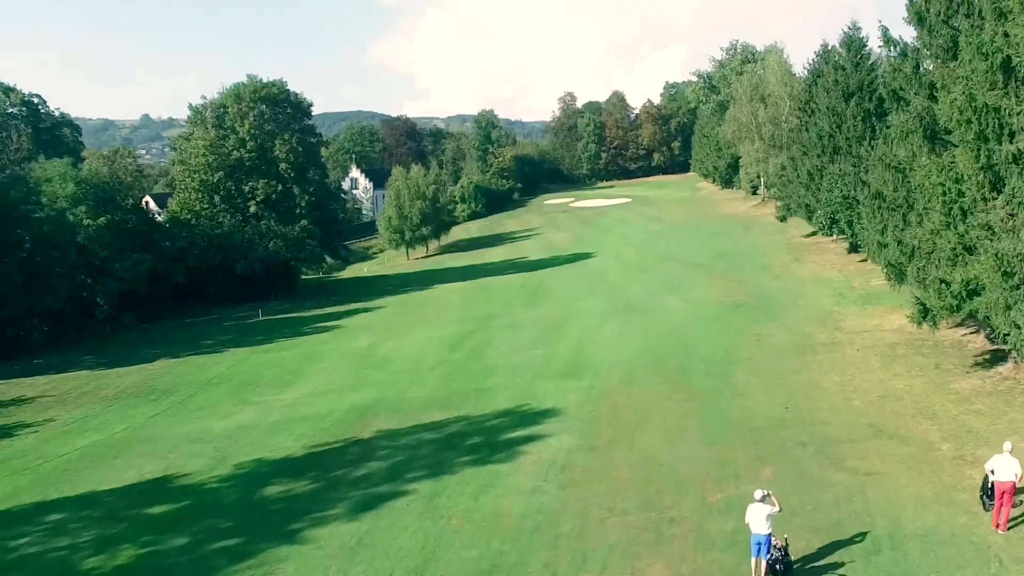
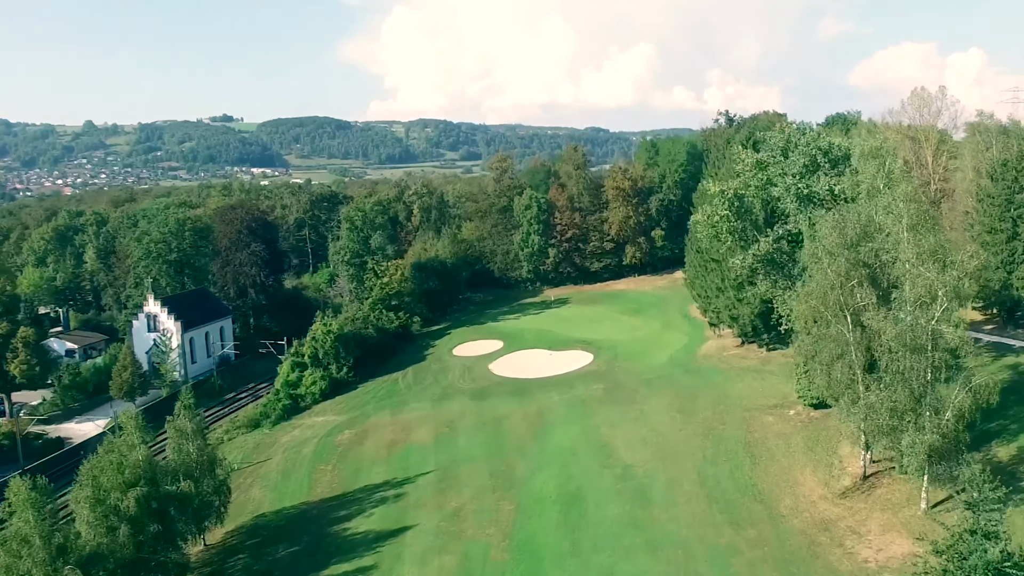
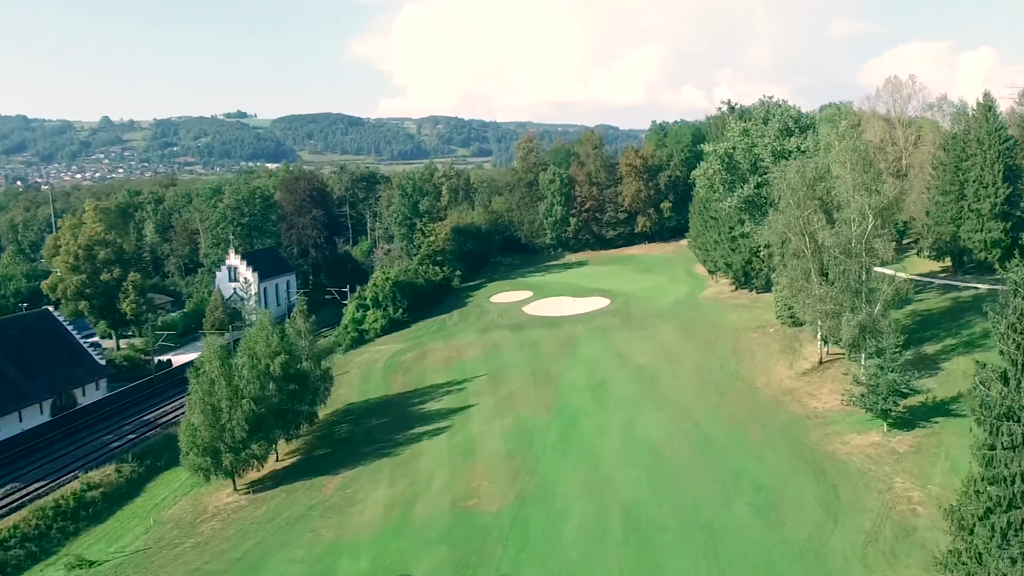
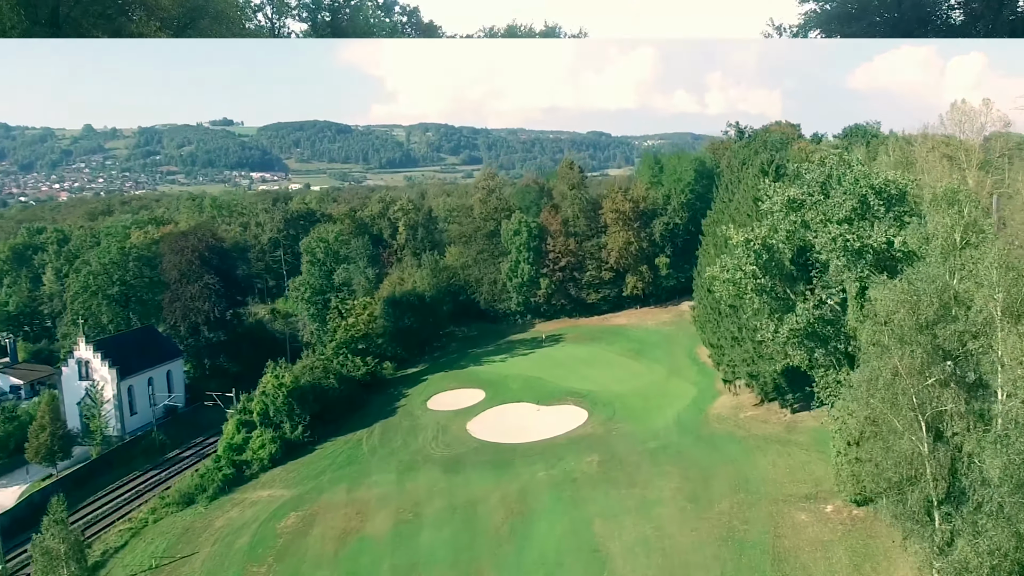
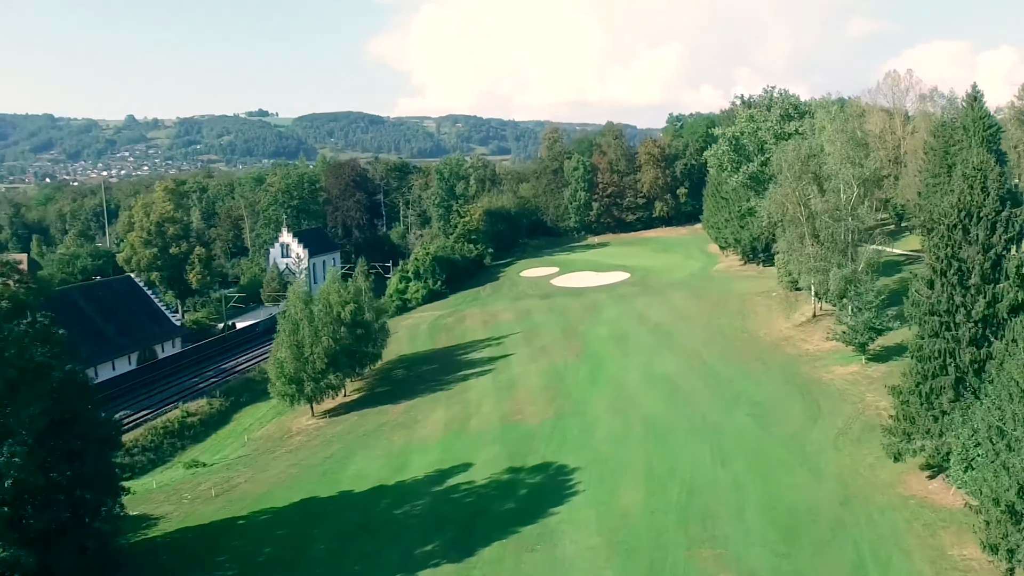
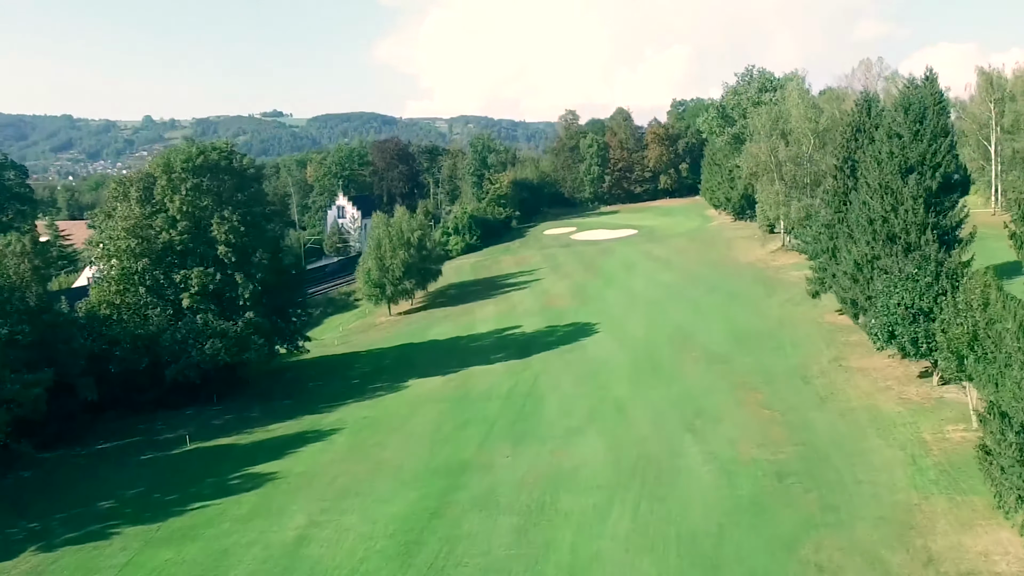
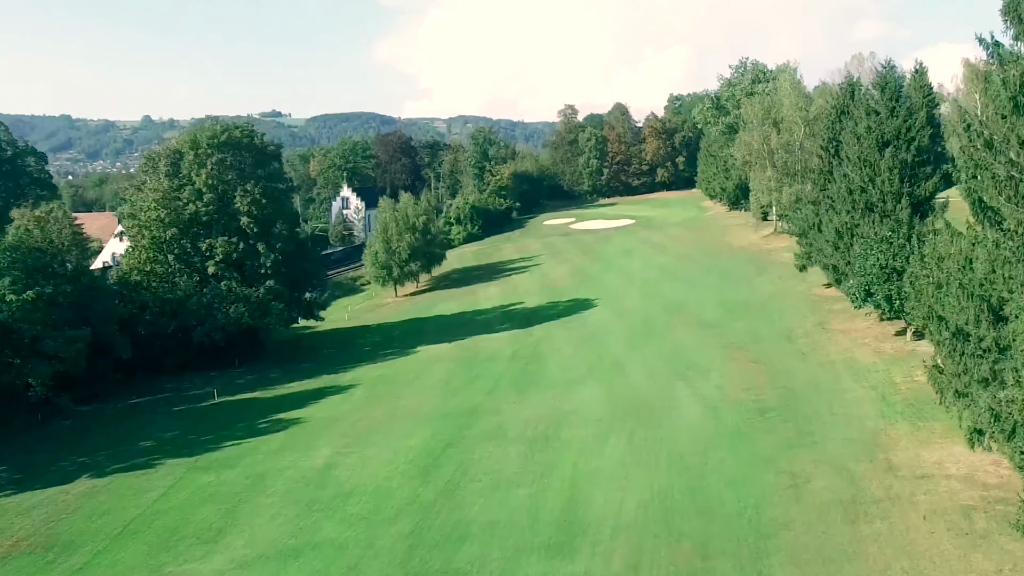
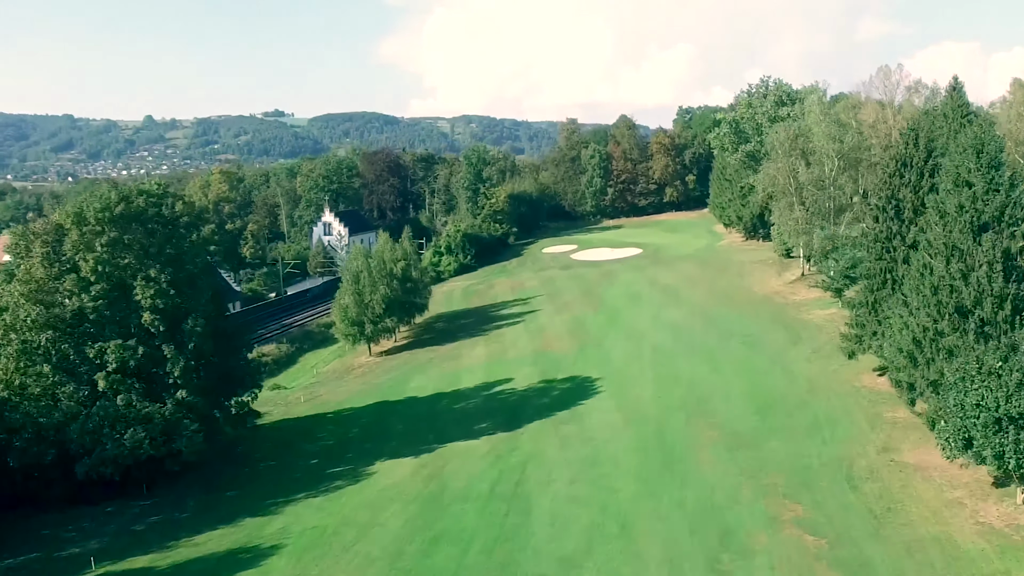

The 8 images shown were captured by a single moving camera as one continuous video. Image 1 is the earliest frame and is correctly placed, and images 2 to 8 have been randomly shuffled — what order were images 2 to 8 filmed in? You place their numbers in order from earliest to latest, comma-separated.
7, 6, 8, 5, 3, 2, 4
